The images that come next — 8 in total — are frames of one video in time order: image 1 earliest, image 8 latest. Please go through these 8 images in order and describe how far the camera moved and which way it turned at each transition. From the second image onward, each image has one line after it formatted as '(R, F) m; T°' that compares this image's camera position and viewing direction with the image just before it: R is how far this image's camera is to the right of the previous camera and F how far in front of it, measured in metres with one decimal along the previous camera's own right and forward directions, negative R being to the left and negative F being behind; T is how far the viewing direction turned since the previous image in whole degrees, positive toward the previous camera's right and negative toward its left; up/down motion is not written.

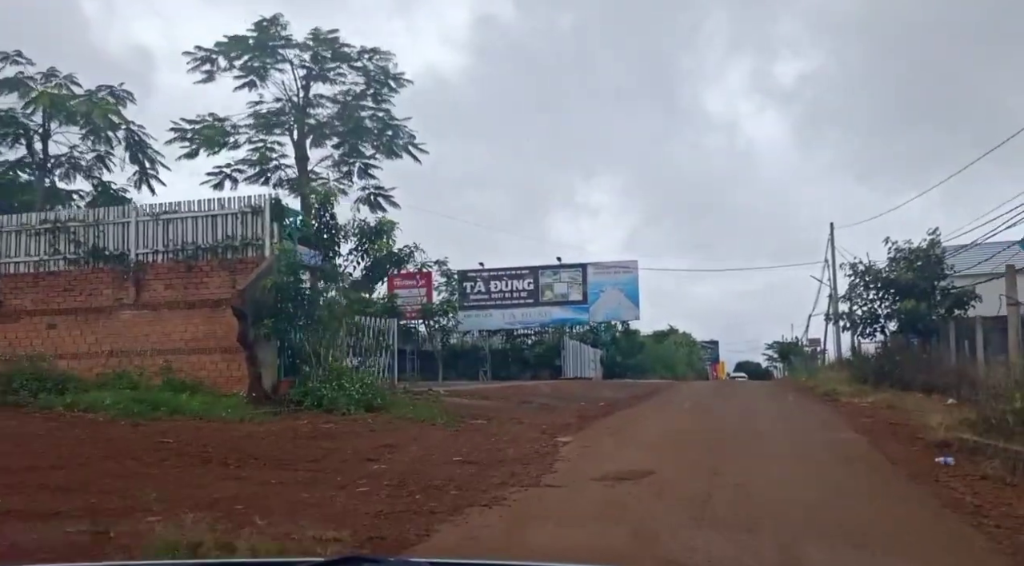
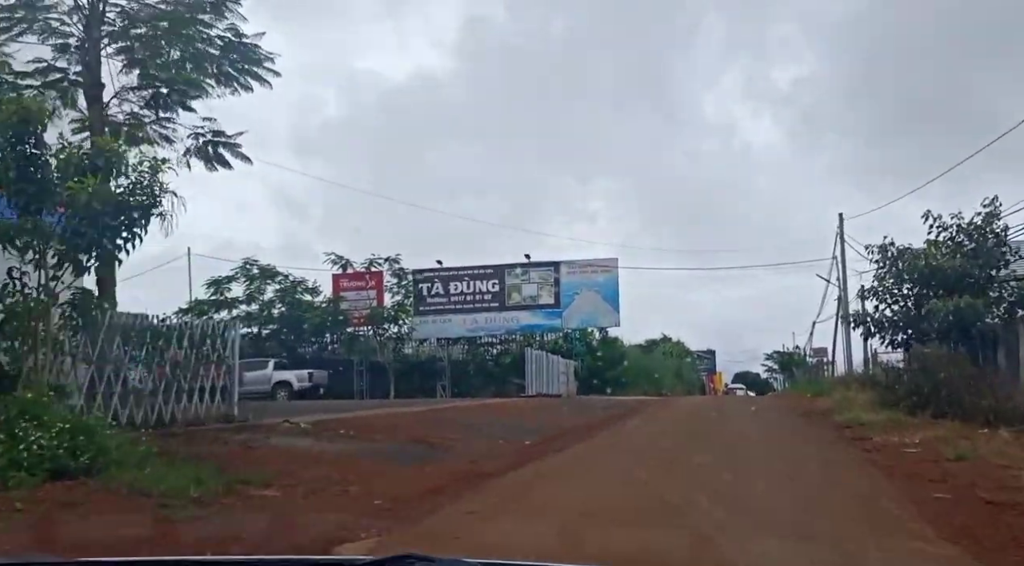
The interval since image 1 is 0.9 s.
(+1.9, +6.1) m; 0°
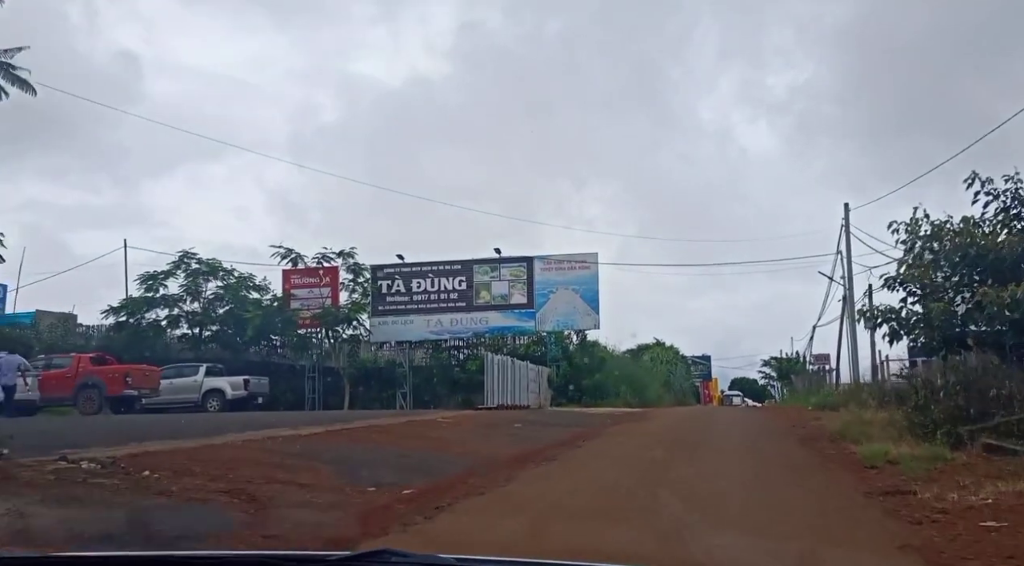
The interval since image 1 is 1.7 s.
(+1.4, +4.4) m; 0°
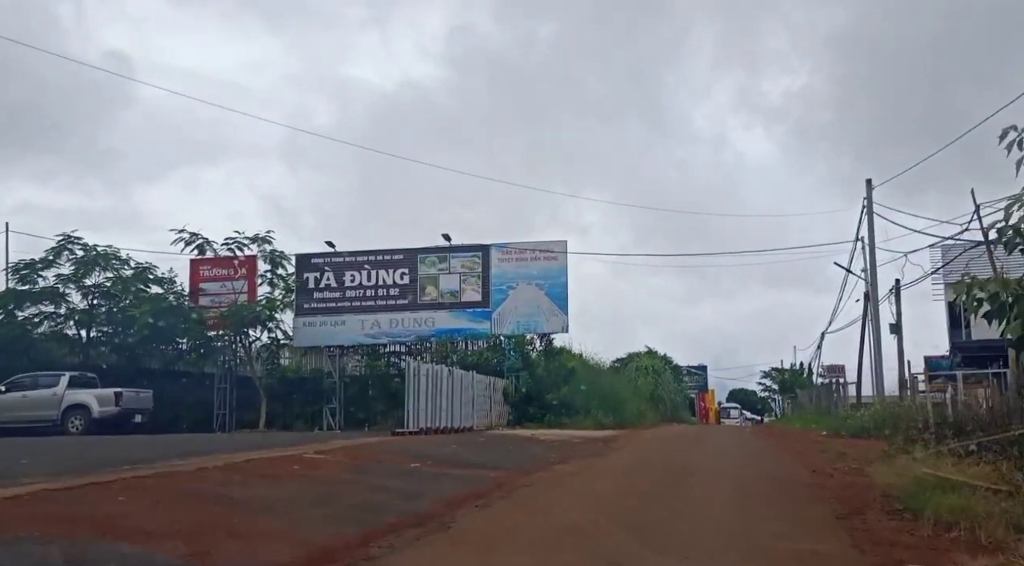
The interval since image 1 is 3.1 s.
(+1.9, +6.7) m; 0°
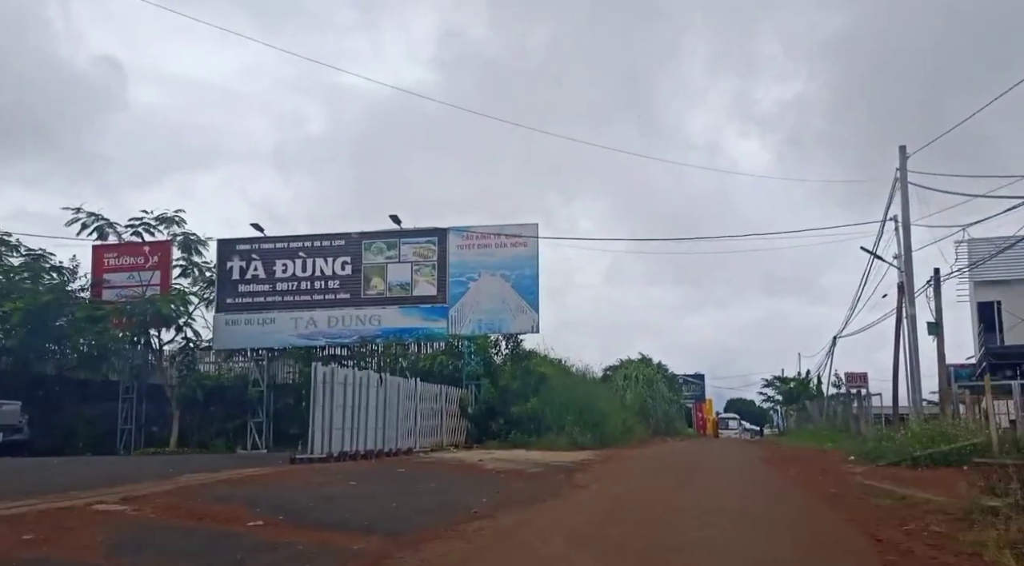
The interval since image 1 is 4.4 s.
(+1.2, +5.2) m; 0°
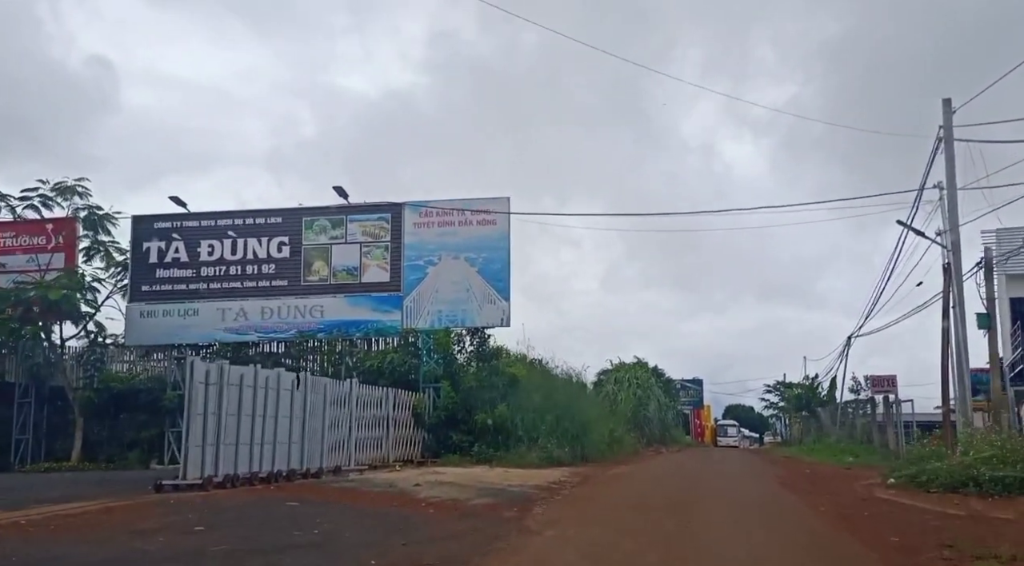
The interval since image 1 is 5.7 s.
(+0.8, +4.2) m; 0°
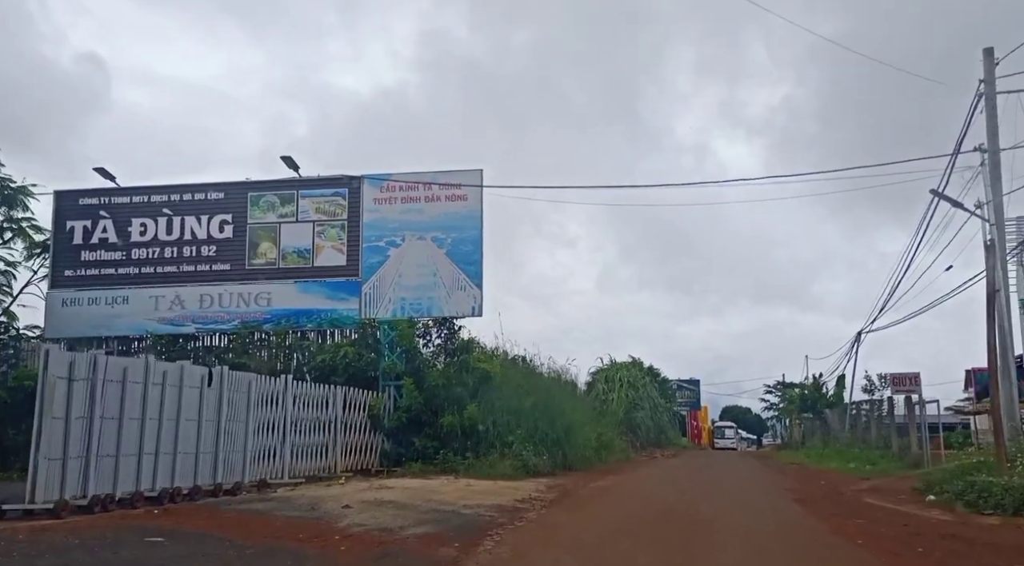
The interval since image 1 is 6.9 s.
(+0.6, +2.8) m; 0°
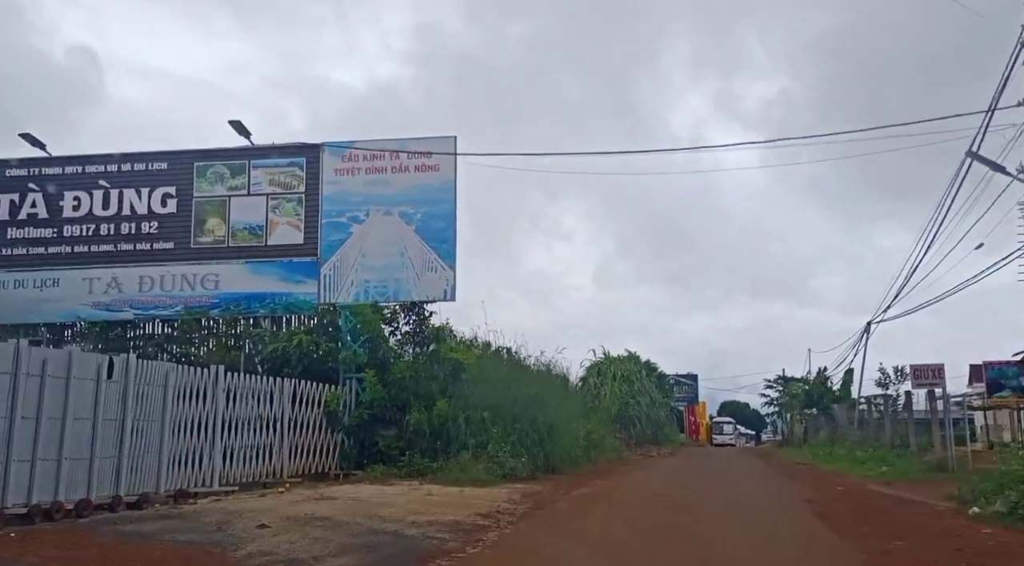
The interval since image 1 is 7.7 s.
(+0.4, +2.2) m; 0°
